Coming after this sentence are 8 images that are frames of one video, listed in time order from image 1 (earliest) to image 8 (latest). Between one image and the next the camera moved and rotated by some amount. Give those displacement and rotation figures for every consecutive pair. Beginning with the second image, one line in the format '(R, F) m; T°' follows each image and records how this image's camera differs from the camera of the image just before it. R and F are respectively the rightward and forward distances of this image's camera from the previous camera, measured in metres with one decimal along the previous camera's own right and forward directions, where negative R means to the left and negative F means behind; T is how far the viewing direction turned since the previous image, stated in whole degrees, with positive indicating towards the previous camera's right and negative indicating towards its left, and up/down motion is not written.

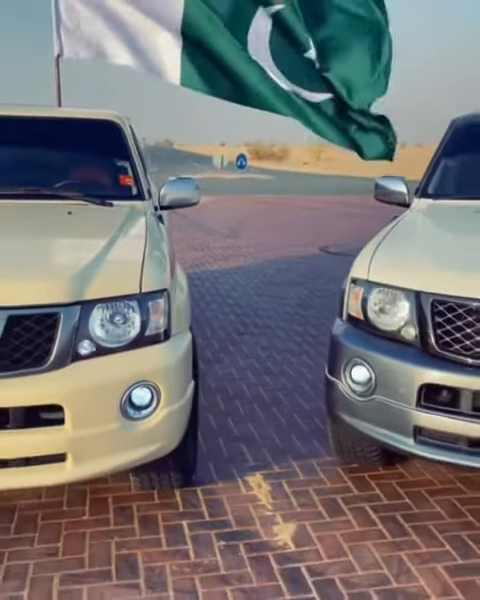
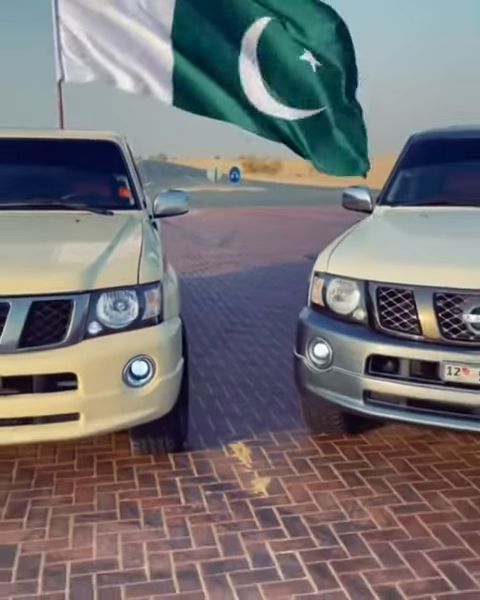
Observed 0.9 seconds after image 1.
(+0.1, -0.6) m; 0°
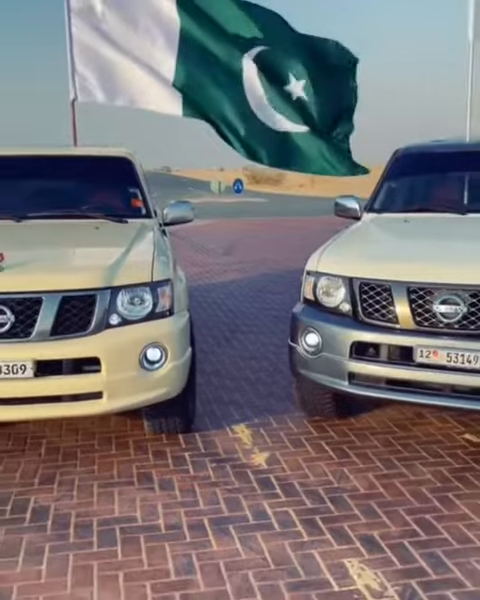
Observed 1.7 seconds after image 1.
(0.0, -0.5) m; 0°
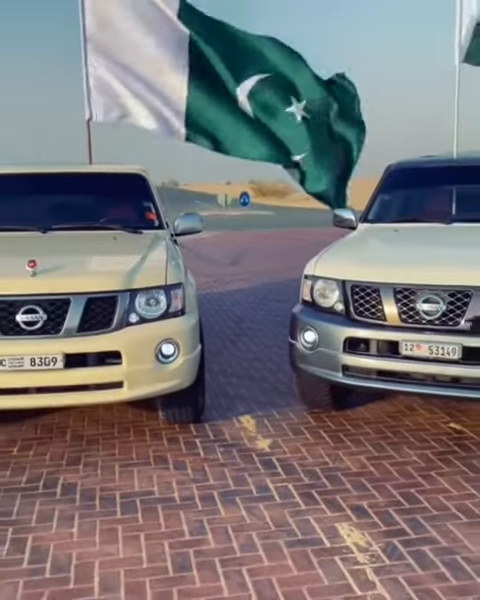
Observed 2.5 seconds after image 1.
(0.0, -0.5) m; -1°
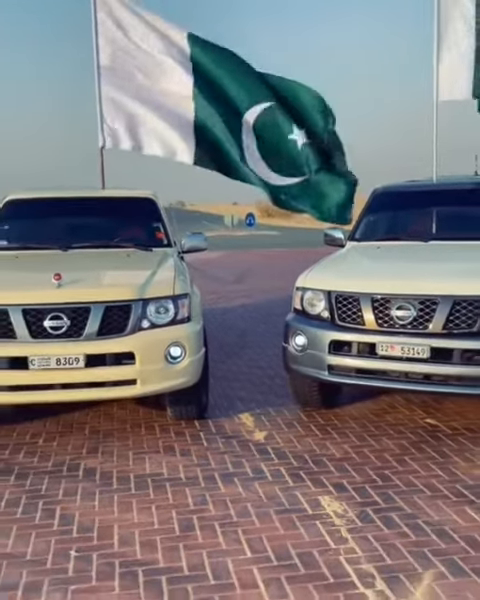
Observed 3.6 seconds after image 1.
(+0.1, -0.6) m; -1°
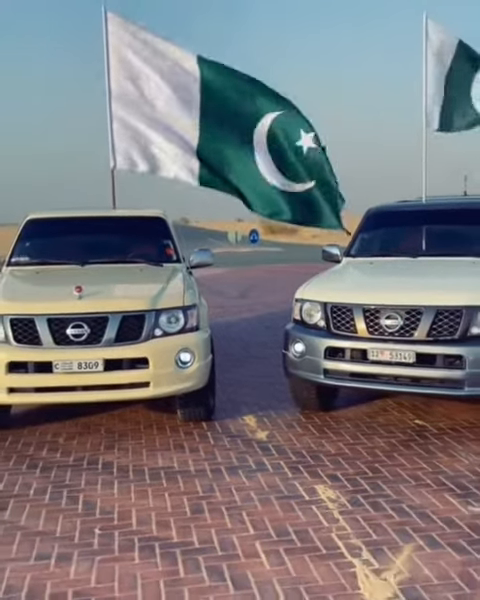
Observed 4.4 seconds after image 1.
(0.0, -0.5) m; 0°
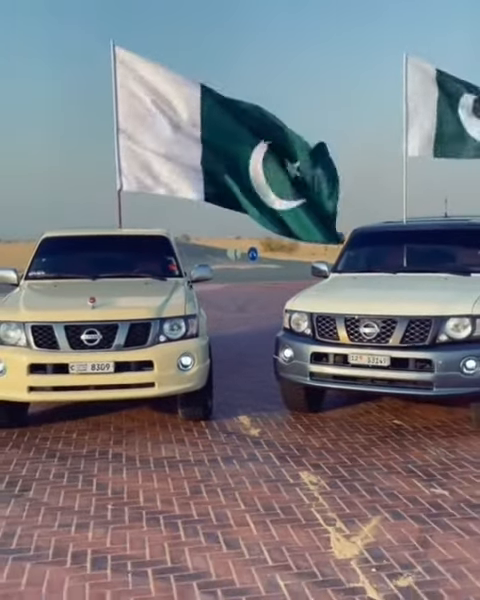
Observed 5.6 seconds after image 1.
(0.0, -0.7) m; 0°
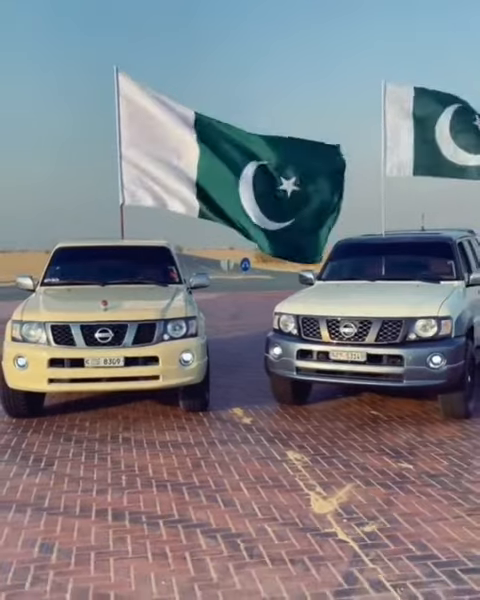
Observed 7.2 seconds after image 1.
(0.0, -0.8) m; +1°
